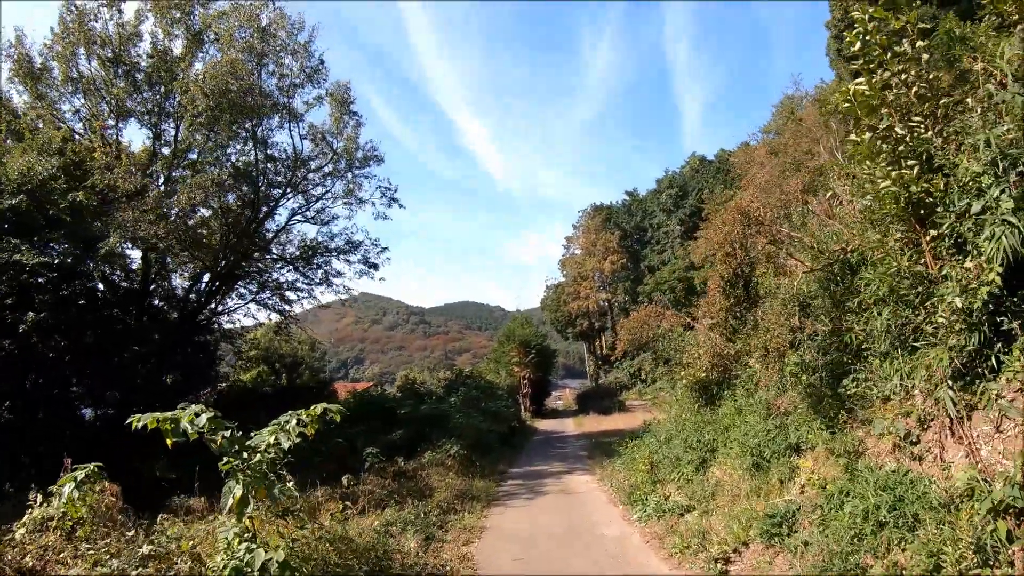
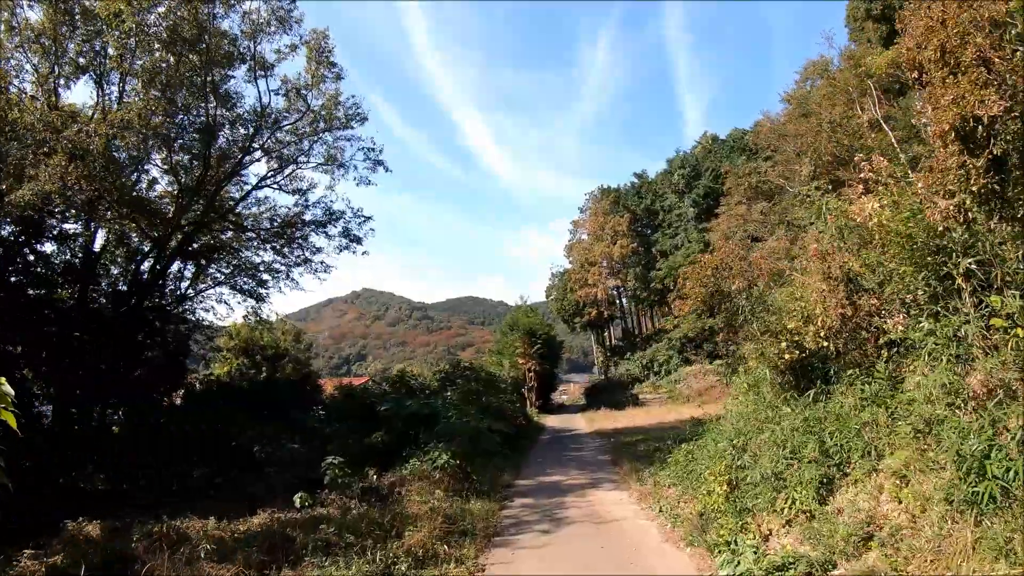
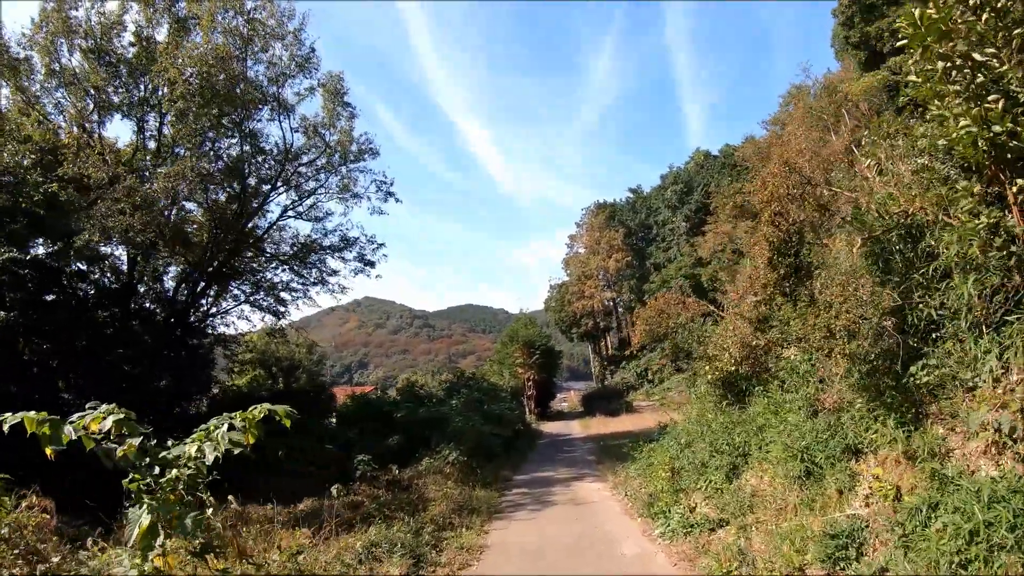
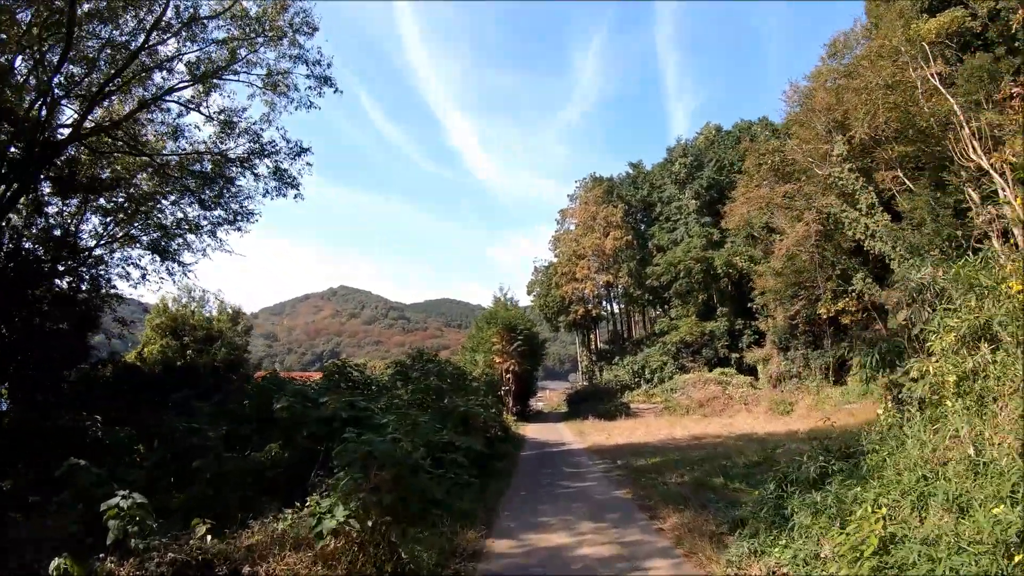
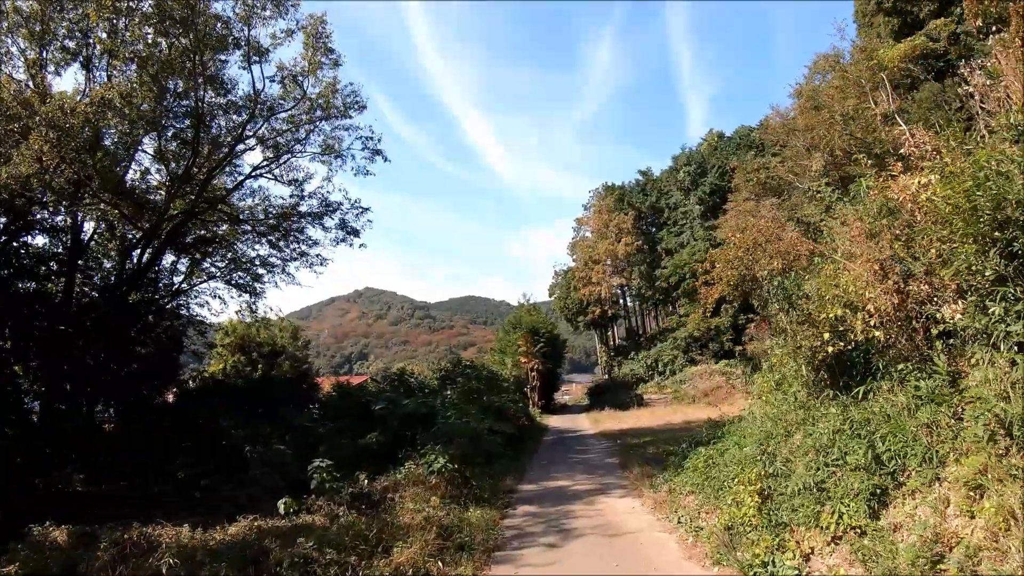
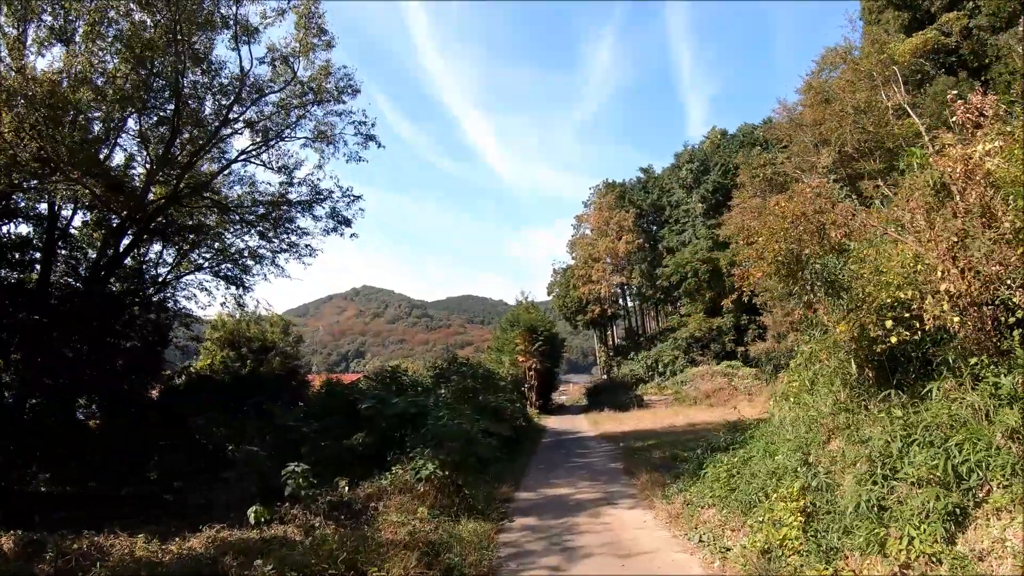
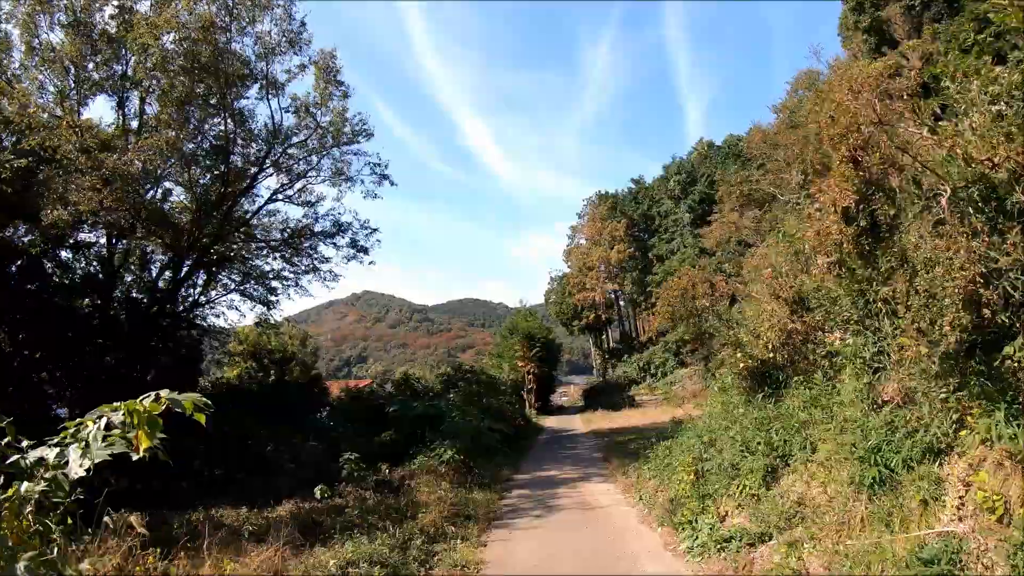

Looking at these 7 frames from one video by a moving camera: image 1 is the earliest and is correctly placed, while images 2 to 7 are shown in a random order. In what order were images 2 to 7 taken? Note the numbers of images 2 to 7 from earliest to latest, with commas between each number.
3, 7, 2, 5, 6, 4
